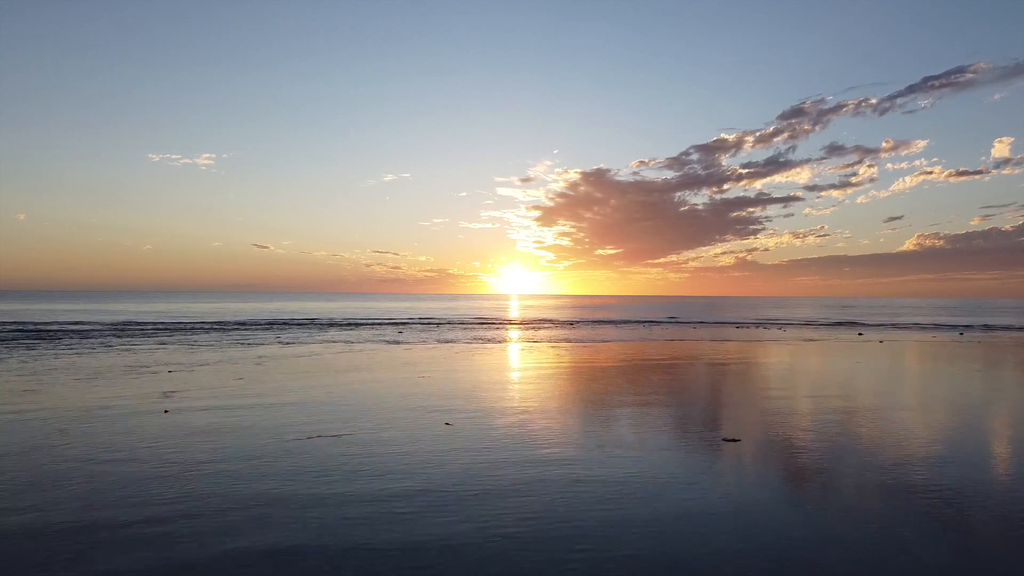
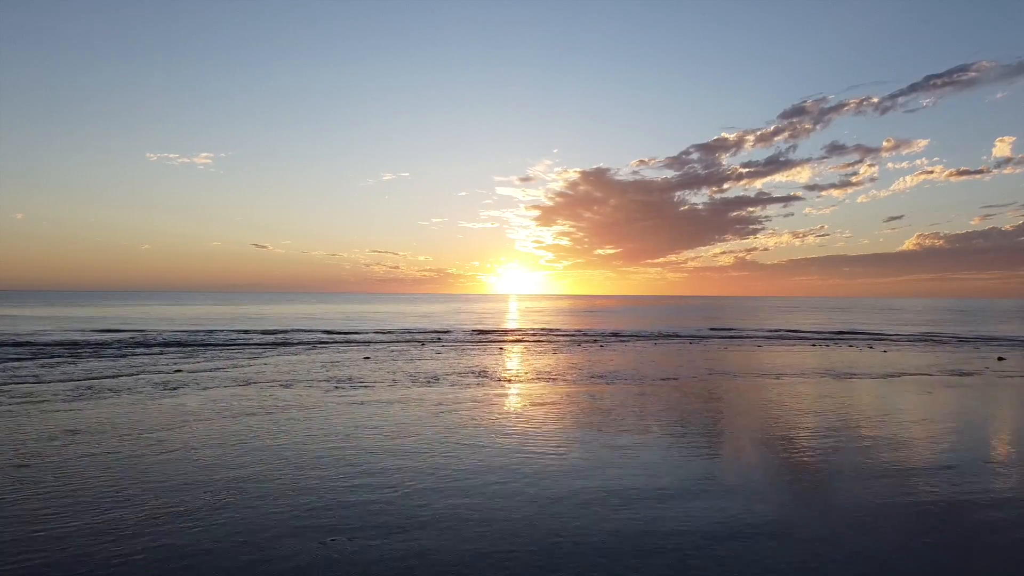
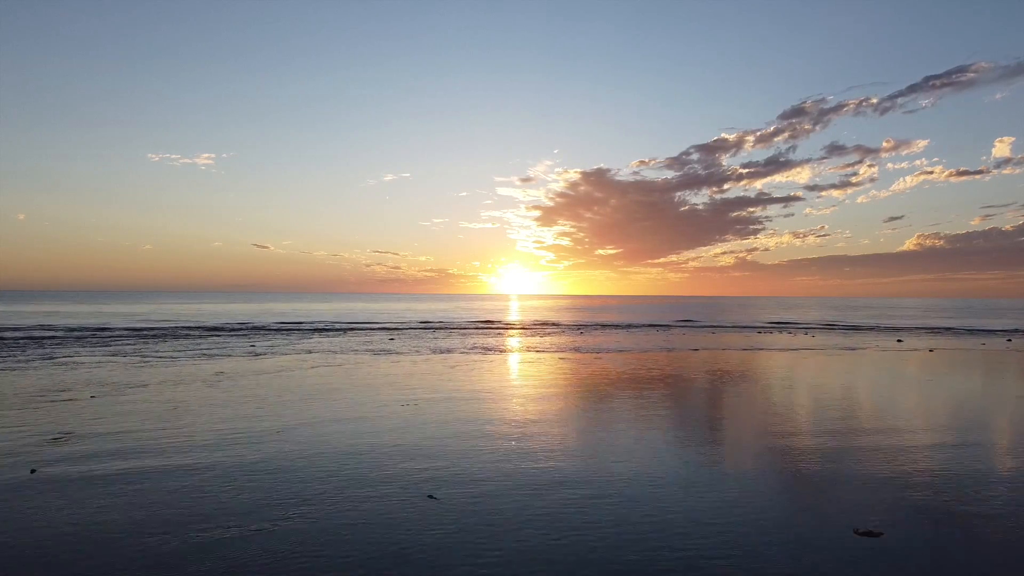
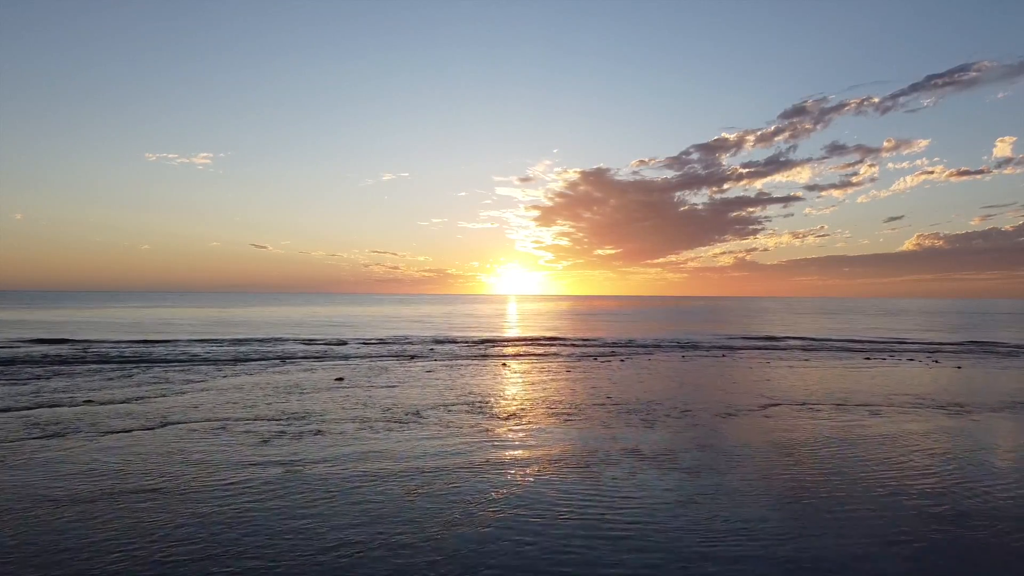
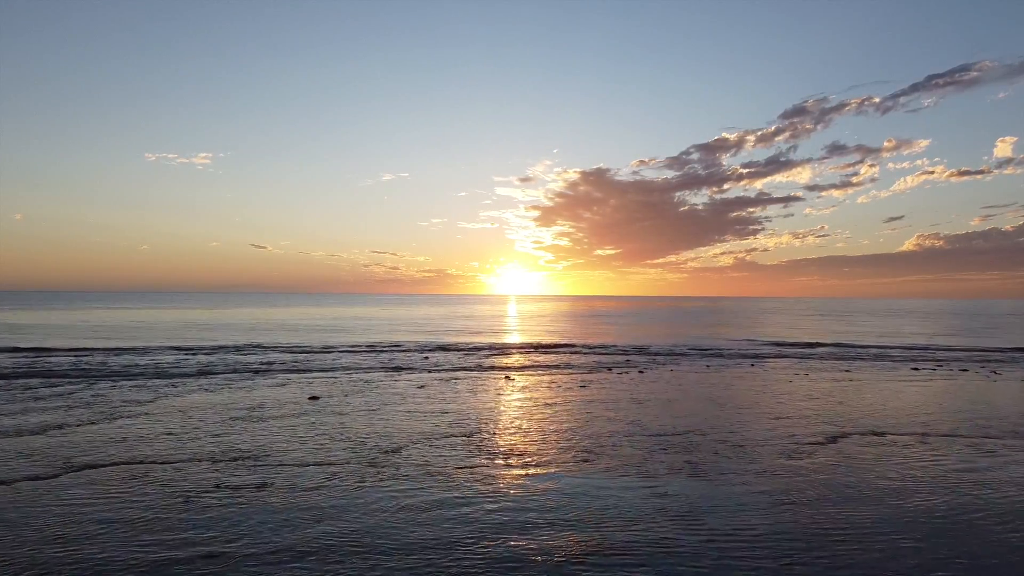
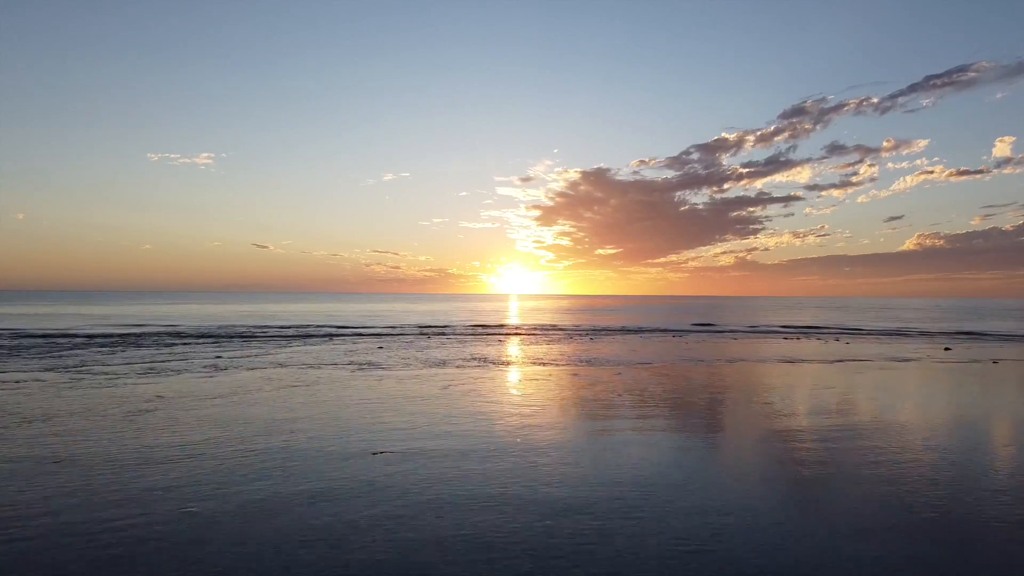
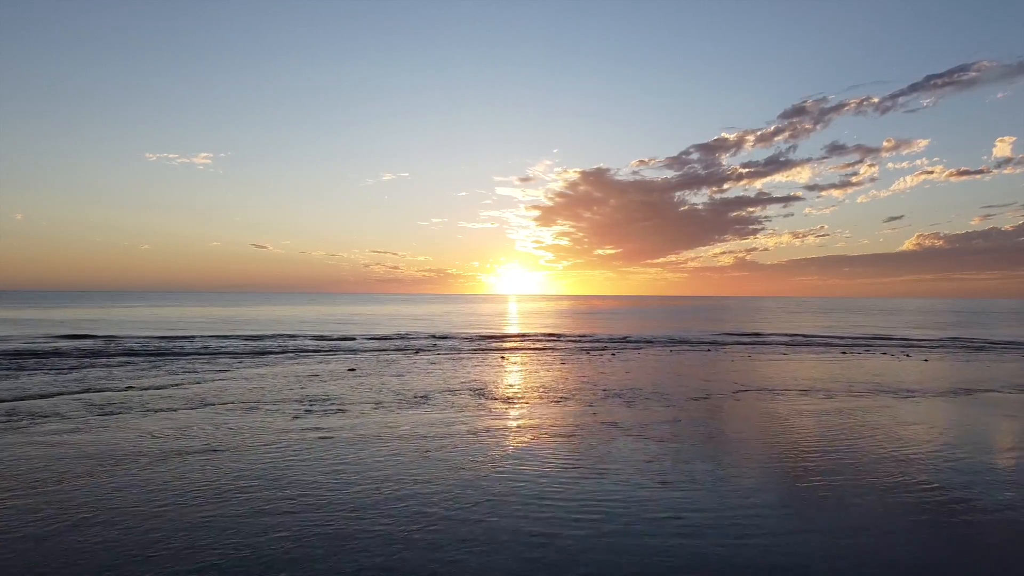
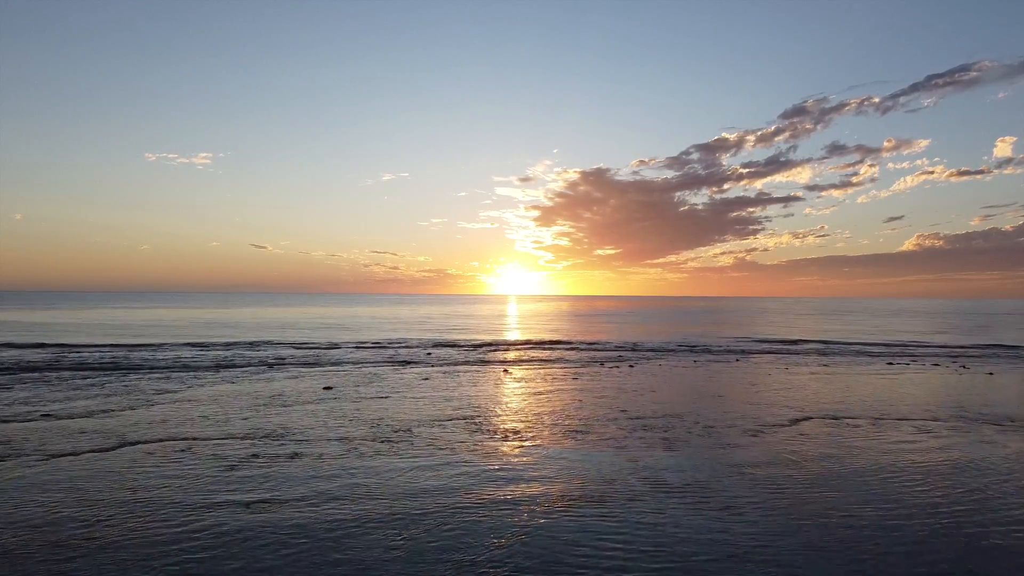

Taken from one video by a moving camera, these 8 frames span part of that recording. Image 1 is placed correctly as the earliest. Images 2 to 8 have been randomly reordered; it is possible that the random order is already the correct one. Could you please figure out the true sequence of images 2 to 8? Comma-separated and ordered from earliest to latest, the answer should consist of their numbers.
3, 6, 2, 7, 4, 8, 5
